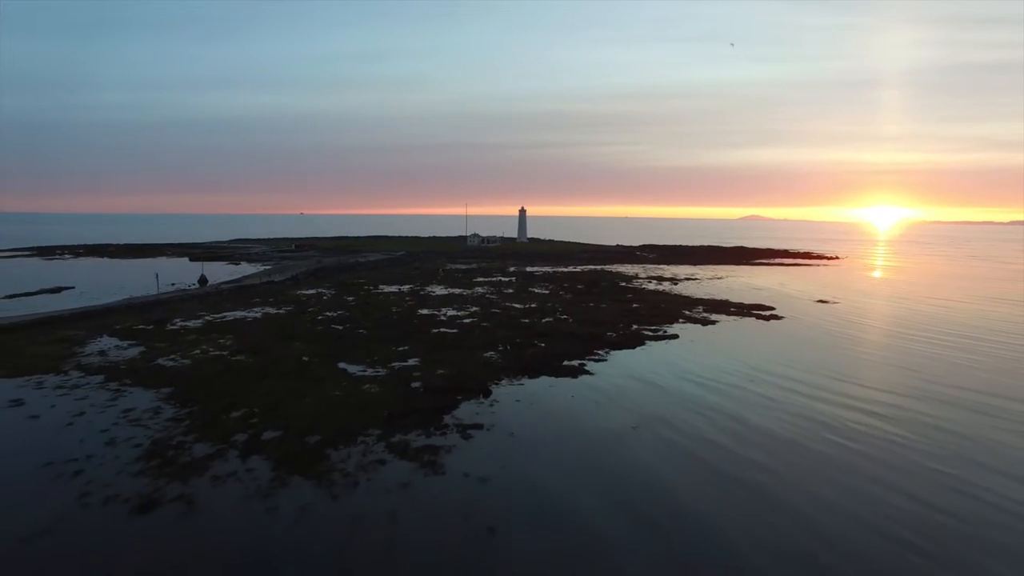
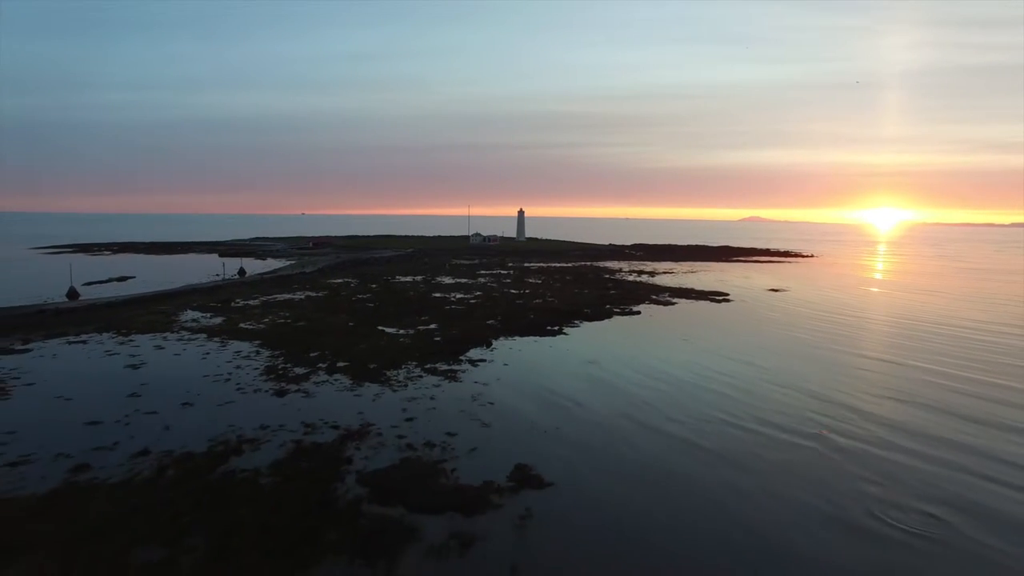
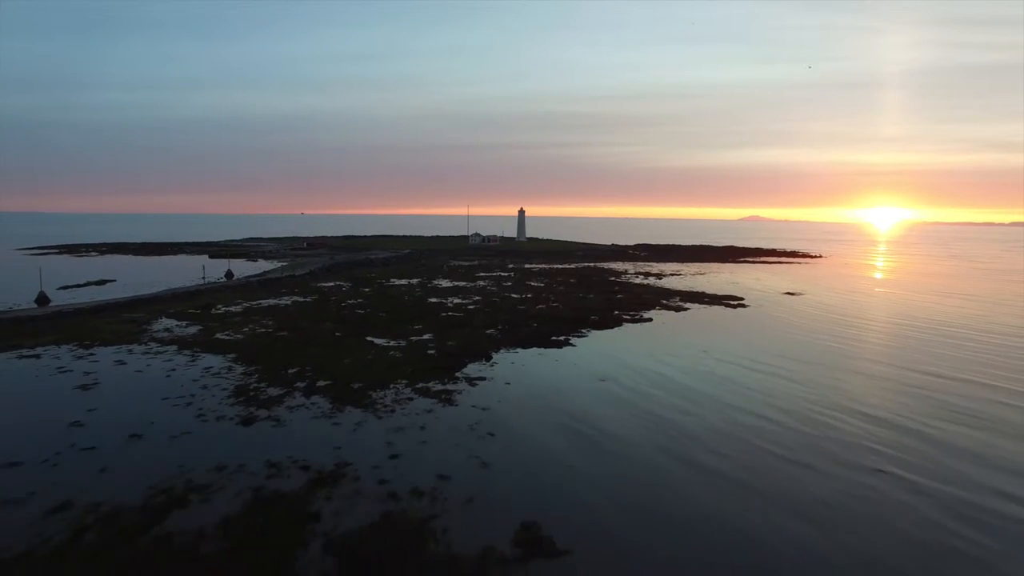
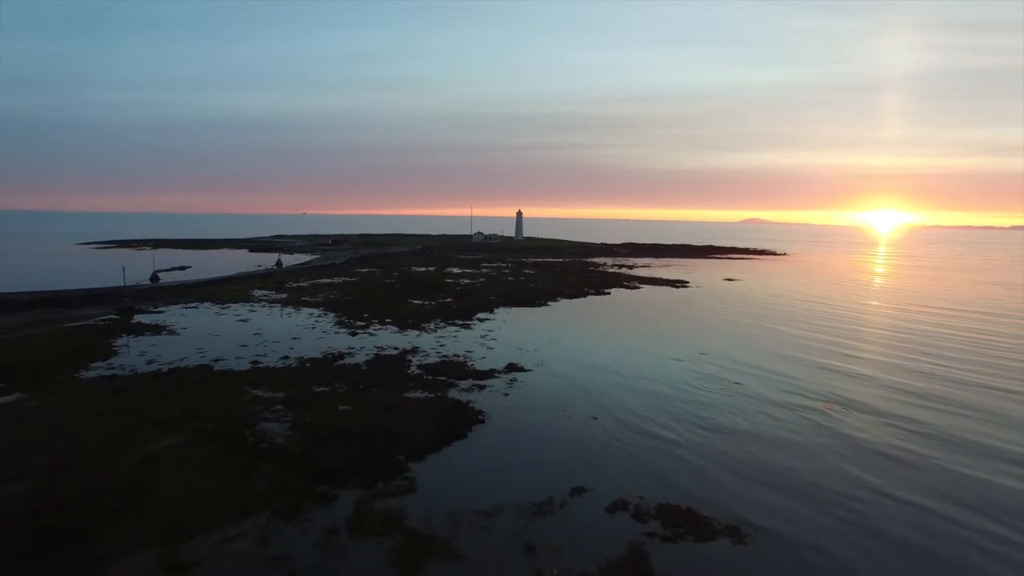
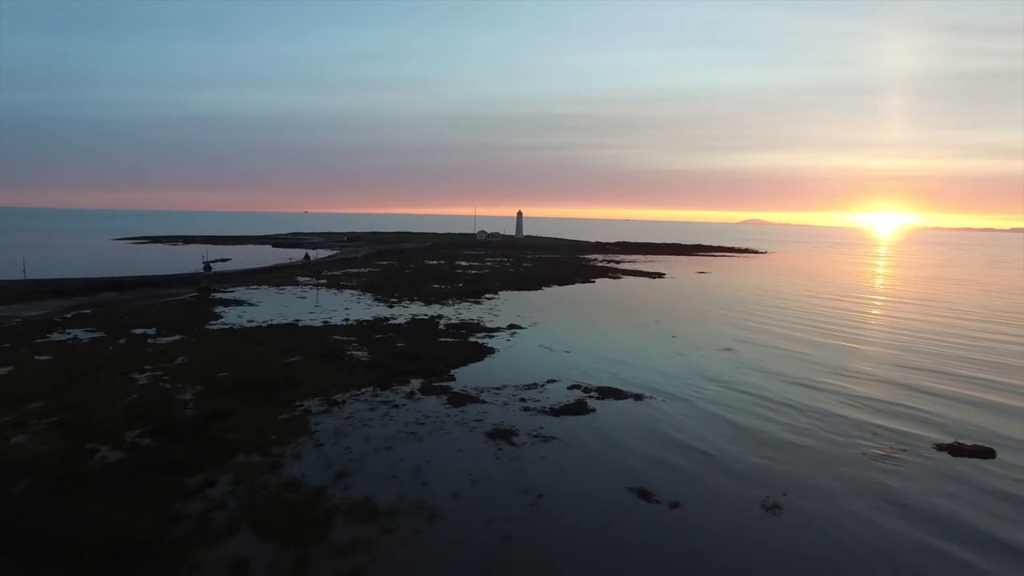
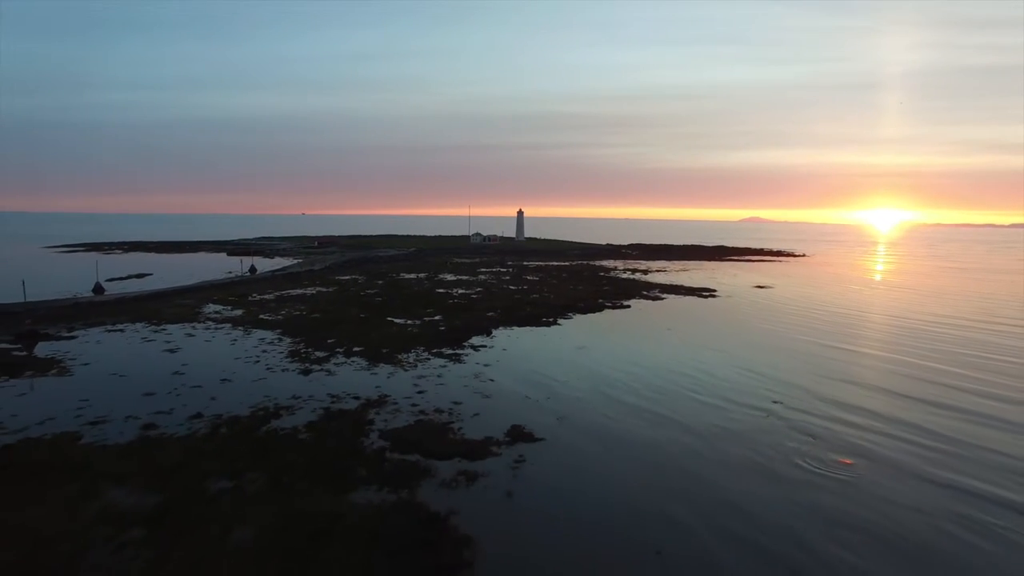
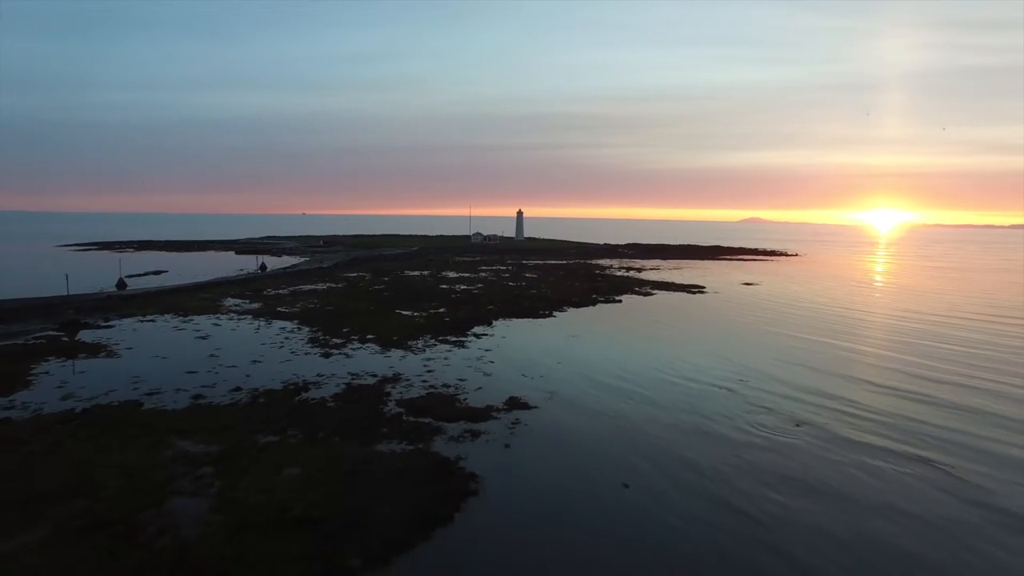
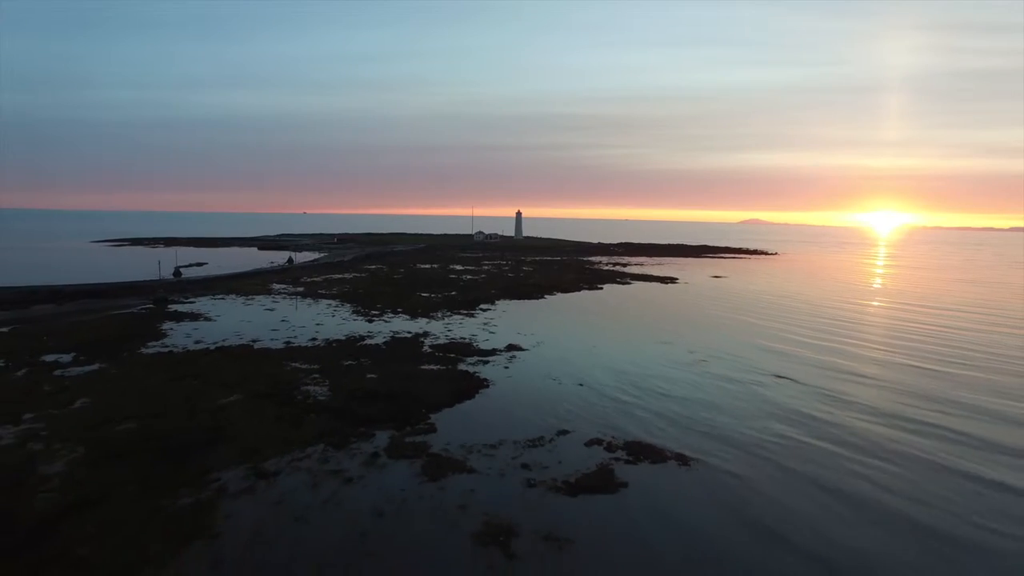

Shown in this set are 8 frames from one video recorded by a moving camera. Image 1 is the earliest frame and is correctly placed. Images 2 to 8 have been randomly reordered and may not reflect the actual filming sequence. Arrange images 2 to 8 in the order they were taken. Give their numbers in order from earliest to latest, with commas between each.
3, 2, 6, 7, 4, 8, 5
